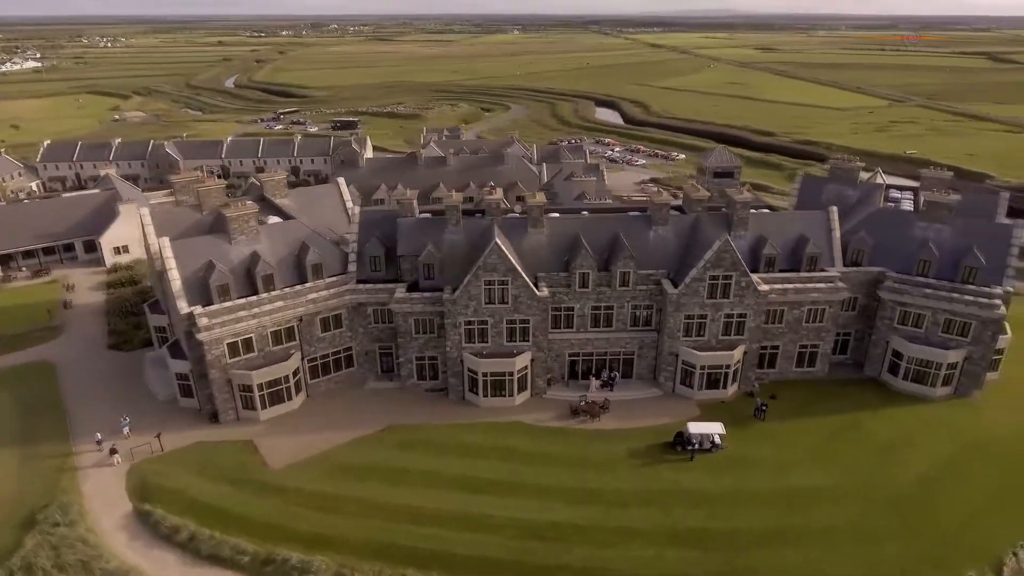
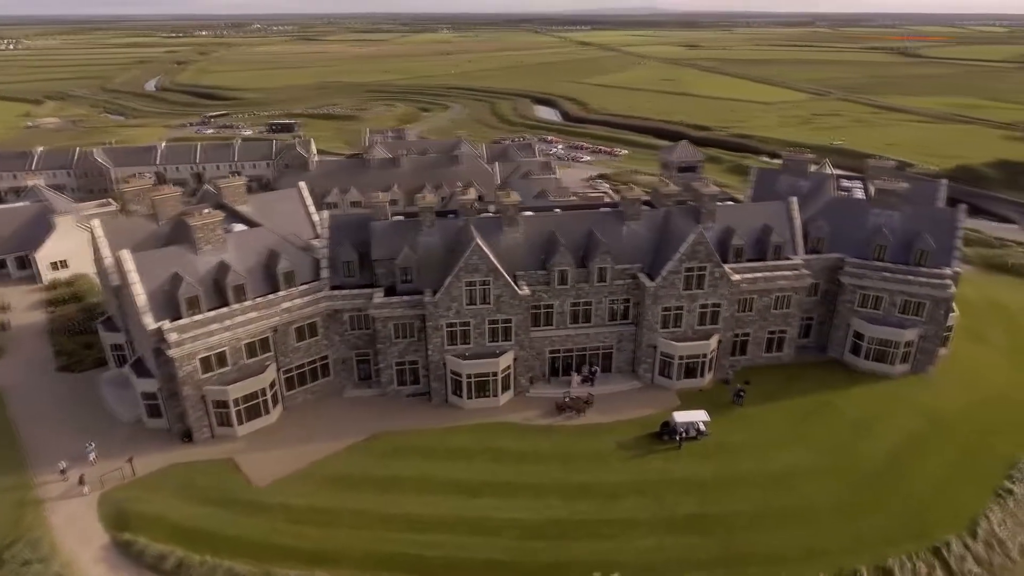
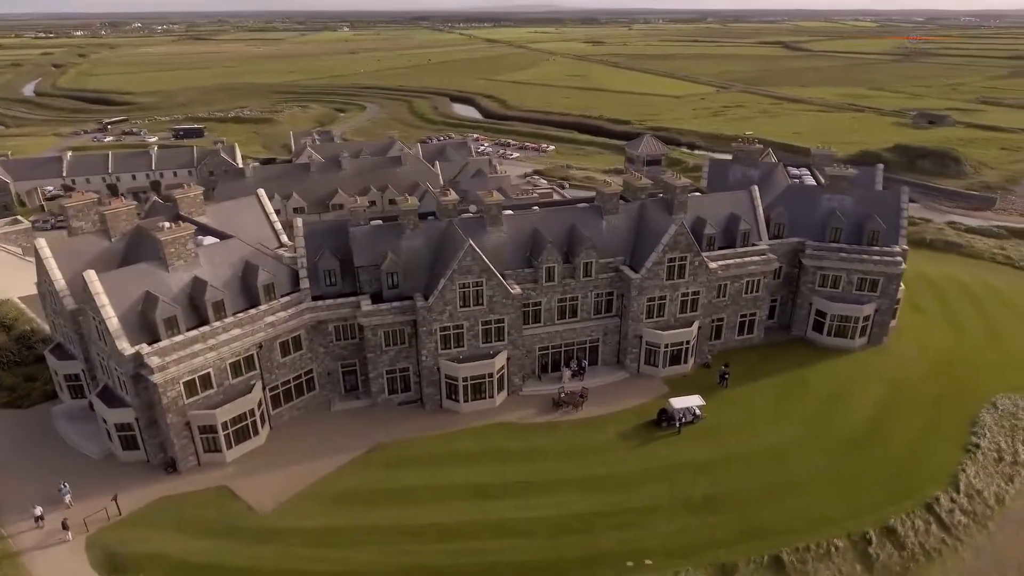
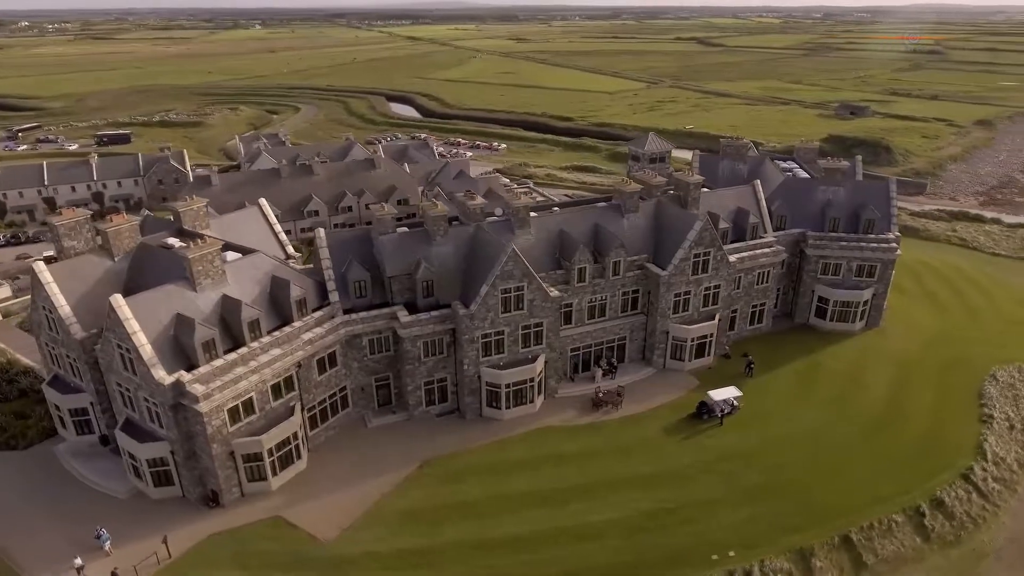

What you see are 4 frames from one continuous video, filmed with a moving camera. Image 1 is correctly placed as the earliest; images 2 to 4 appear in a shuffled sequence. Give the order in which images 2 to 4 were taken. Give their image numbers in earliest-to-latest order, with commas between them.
2, 3, 4
